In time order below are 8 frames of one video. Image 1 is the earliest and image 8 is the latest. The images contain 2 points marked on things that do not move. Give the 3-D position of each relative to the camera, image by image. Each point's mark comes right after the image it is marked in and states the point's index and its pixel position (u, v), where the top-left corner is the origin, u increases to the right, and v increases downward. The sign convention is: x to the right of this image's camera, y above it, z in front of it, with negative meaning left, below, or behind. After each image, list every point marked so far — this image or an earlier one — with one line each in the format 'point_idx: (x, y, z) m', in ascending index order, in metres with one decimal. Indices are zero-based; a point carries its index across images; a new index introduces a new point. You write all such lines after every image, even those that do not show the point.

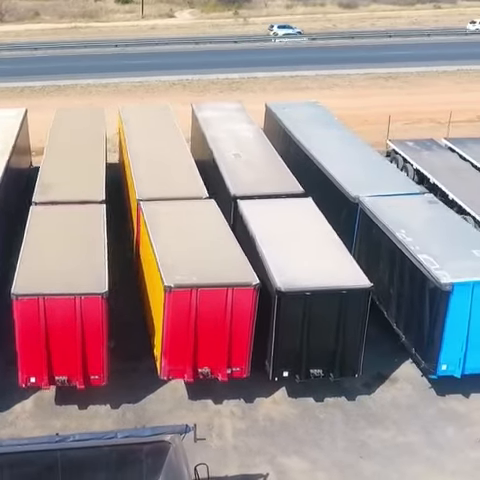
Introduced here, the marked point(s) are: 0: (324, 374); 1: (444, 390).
0: (+2.0, -3.2, +15.4) m
1: (+5.3, -3.9, +16.7) m
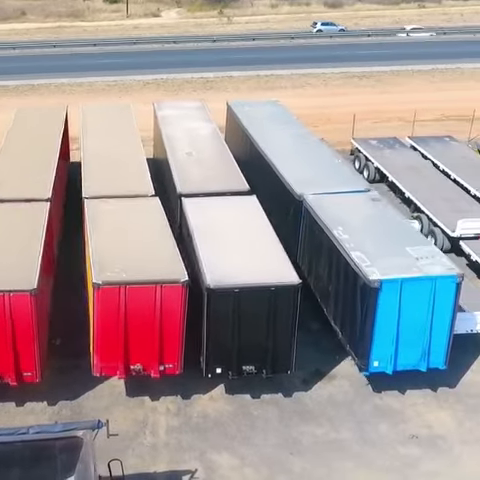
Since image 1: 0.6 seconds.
0: (+0.4, -3.1, +15.5) m
1: (+3.6, -3.8, +16.8) m
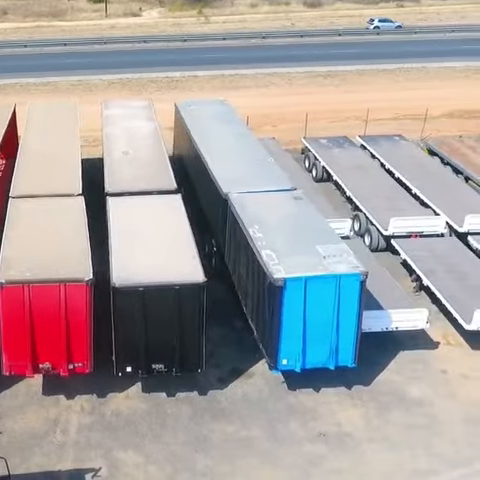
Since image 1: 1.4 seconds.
0: (-1.8, -3.1, +15.5) m
1: (+1.4, -3.8, +16.8) m
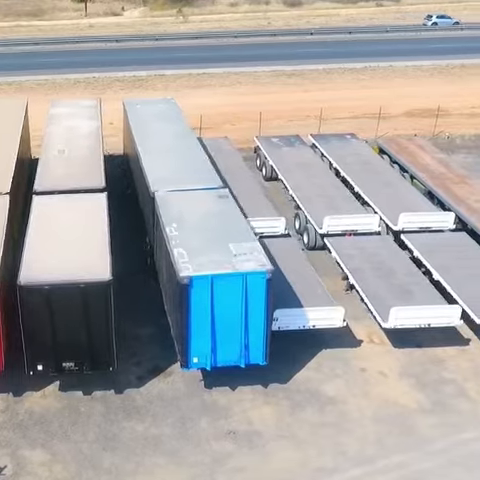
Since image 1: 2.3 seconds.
0: (-4.0, -3.1, +15.5) m
1: (-0.7, -3.7, +16.8) m
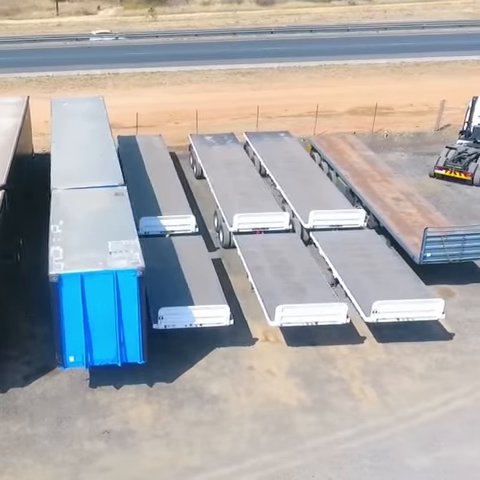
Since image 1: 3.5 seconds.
0: (-6.9, -3.0, +15.4) m
1: (-3.7, -3.7, +16.7) m
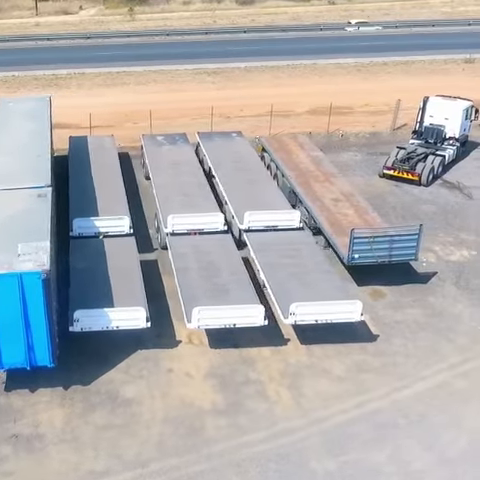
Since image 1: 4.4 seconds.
0: (-9.0, -3.1, +15.2) m
1: (-5.8, -3.7, +16.6) m
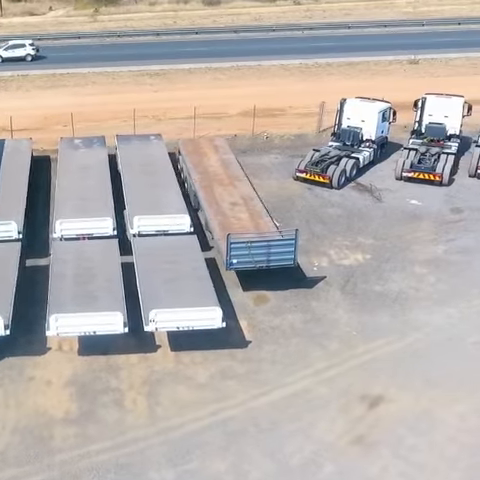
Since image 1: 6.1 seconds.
0: (-12.6, -3.3, +14.9) m
1: (-9.4, -3.9, +16.3) m
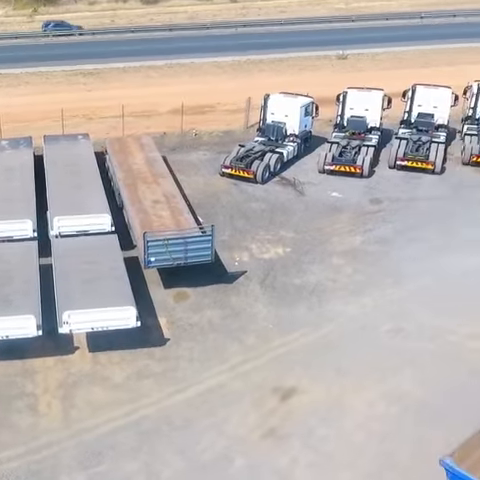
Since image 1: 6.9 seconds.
0: (-14.6, -3.7, +14.2) m
1: (-11.4, -4.2, +15.8) m
